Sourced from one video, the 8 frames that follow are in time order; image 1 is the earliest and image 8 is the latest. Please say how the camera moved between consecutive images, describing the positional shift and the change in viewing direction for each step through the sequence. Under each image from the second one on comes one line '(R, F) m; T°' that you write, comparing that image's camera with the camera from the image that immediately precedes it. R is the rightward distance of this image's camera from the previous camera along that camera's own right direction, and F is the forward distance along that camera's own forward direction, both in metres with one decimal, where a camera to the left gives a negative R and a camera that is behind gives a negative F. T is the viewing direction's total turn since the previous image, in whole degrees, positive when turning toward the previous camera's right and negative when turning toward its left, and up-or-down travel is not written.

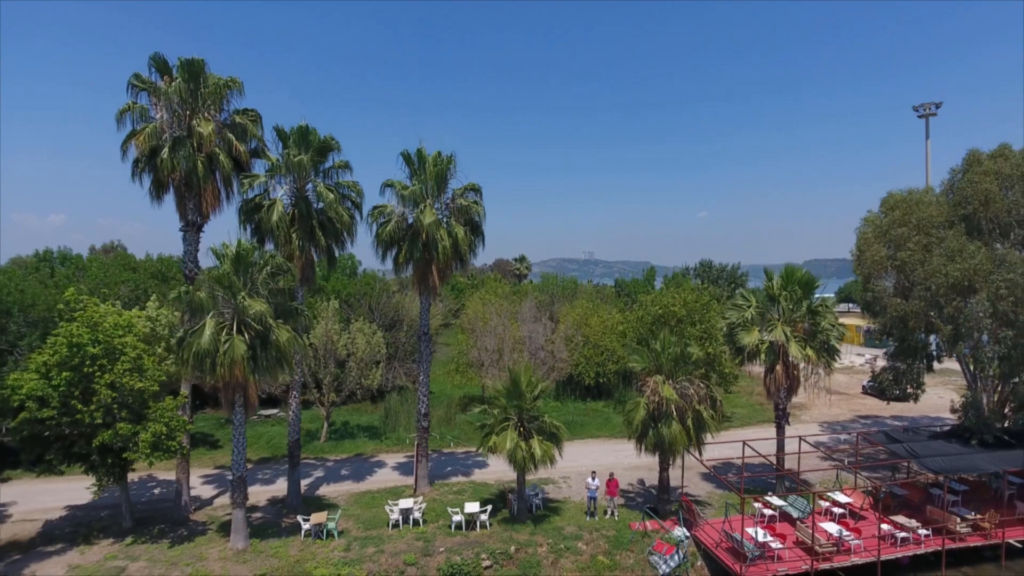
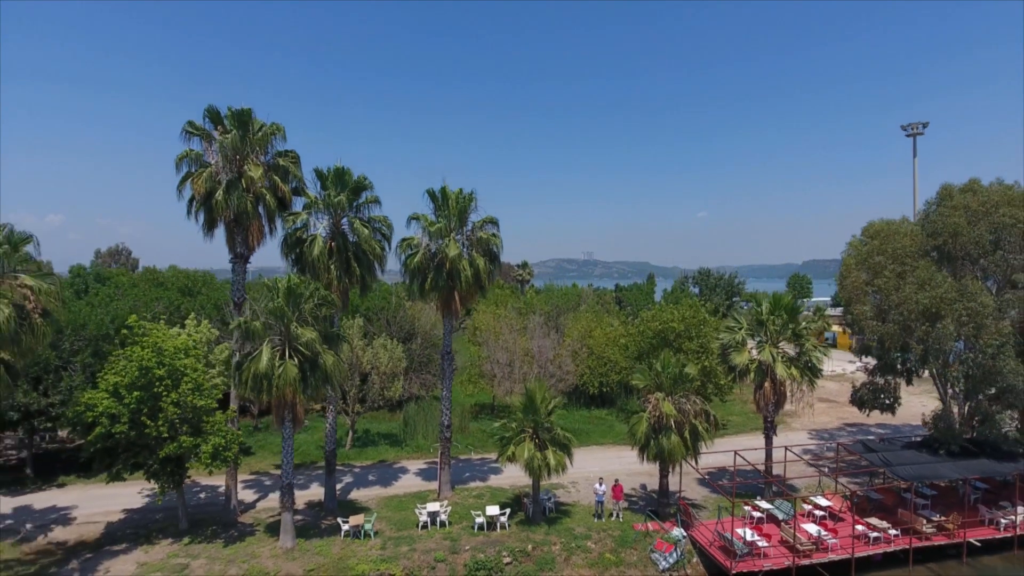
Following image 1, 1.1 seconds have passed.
(-0.6, -2.0) m; 0°
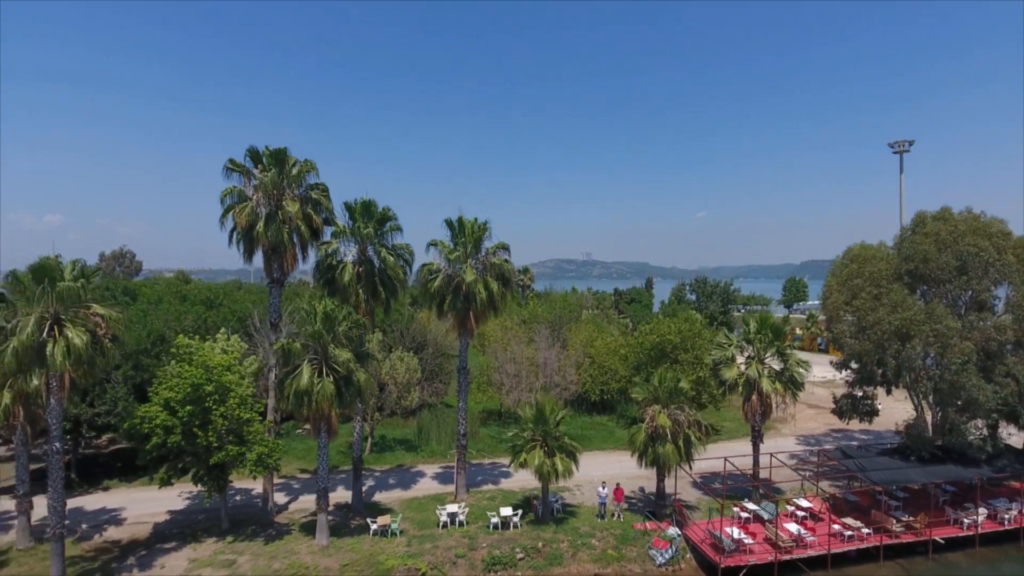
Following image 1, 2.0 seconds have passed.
(-0.5, -2.1) m; 0°
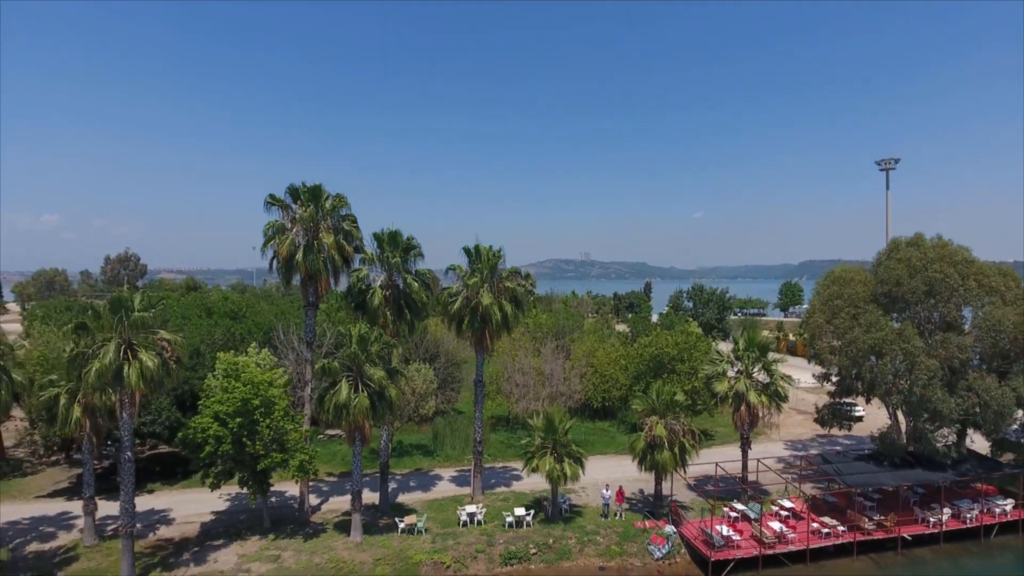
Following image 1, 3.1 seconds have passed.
(-0.6, -2.4) m; 0°
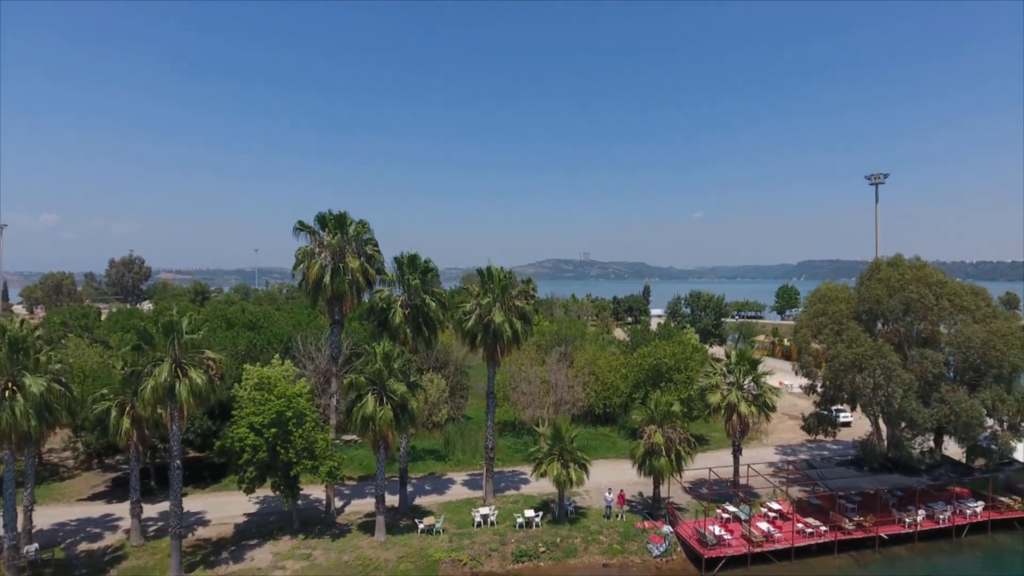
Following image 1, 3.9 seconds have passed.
(-0.5, -2.1) m; 0°
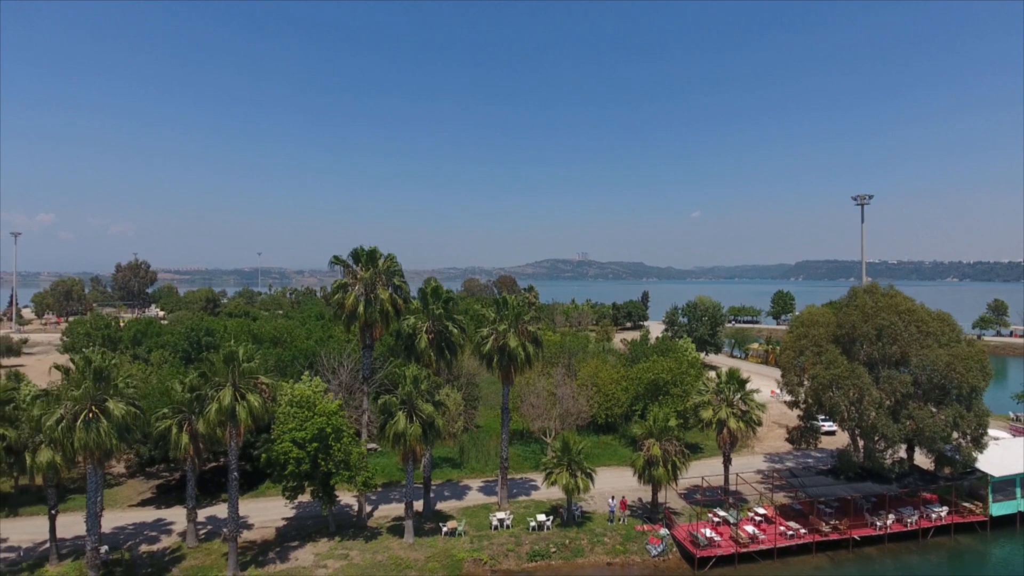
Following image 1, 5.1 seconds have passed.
(-0.8, -3.0) m; 0°
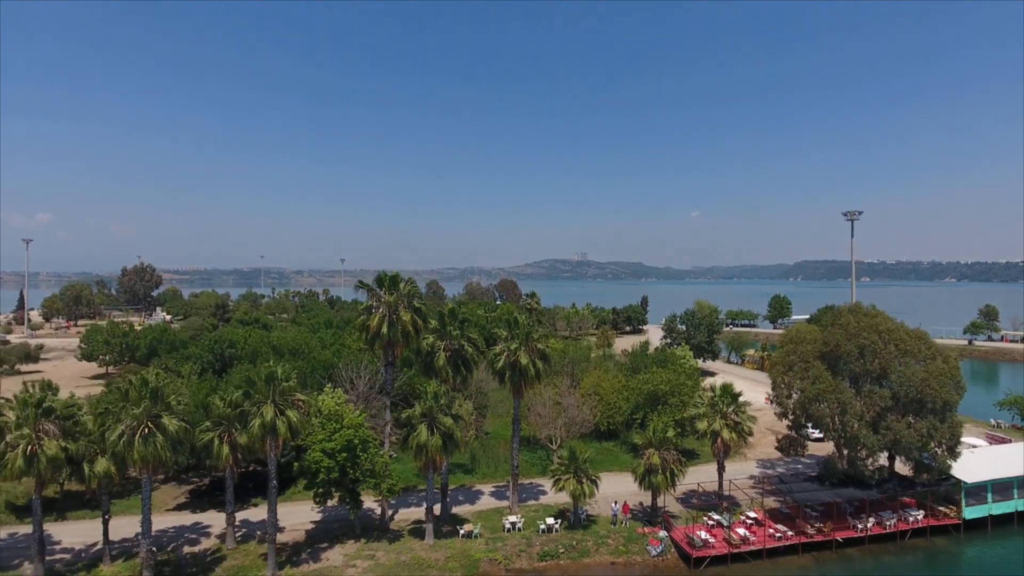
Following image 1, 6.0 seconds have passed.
(-0.7, -2.5) m; 0°
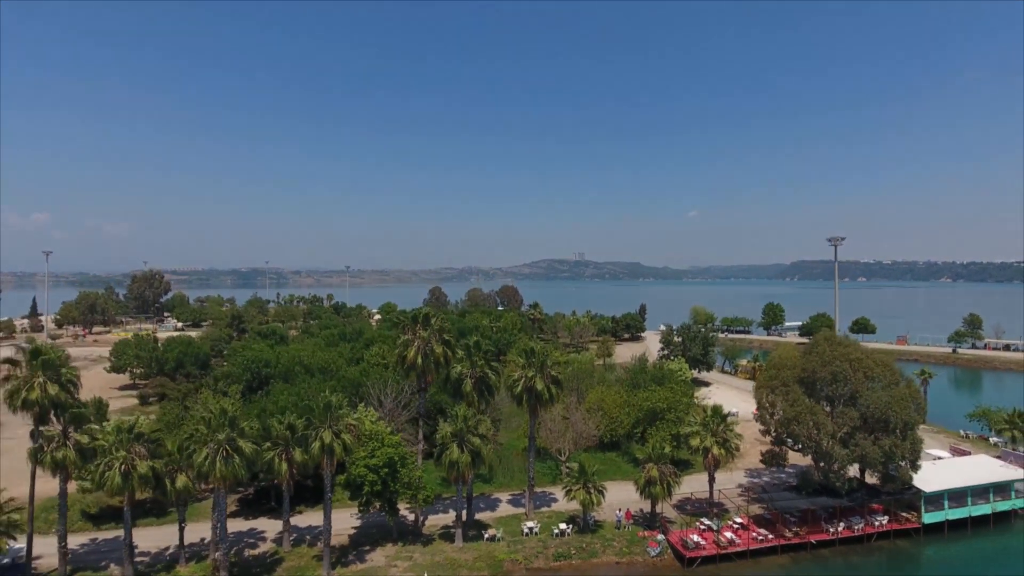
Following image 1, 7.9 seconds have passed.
(-1.3, -4.6) m; 0°
